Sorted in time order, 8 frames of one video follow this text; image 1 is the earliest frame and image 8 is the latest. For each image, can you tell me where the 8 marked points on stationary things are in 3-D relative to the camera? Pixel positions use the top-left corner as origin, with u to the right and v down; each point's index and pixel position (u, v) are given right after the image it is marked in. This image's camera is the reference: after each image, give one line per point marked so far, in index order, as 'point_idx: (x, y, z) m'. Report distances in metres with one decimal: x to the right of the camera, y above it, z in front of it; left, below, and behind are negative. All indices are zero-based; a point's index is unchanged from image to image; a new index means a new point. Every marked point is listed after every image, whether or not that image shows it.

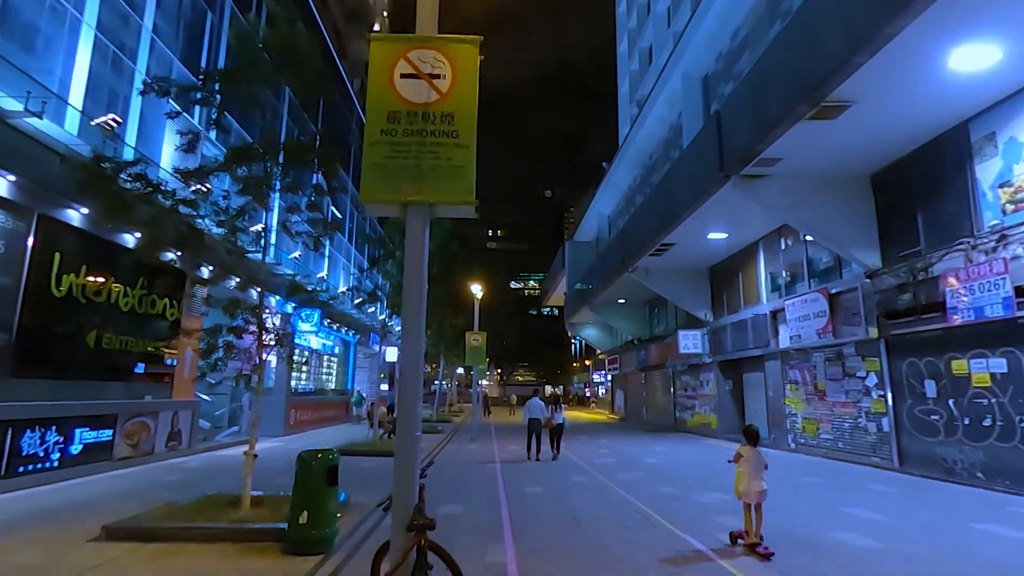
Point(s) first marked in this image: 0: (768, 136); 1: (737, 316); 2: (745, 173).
0: (+4.9, +2.9, +10.5) m
1: (+7.7, -1.0, +18.9) m
2: (+5.2, +2.5, +12.2) m
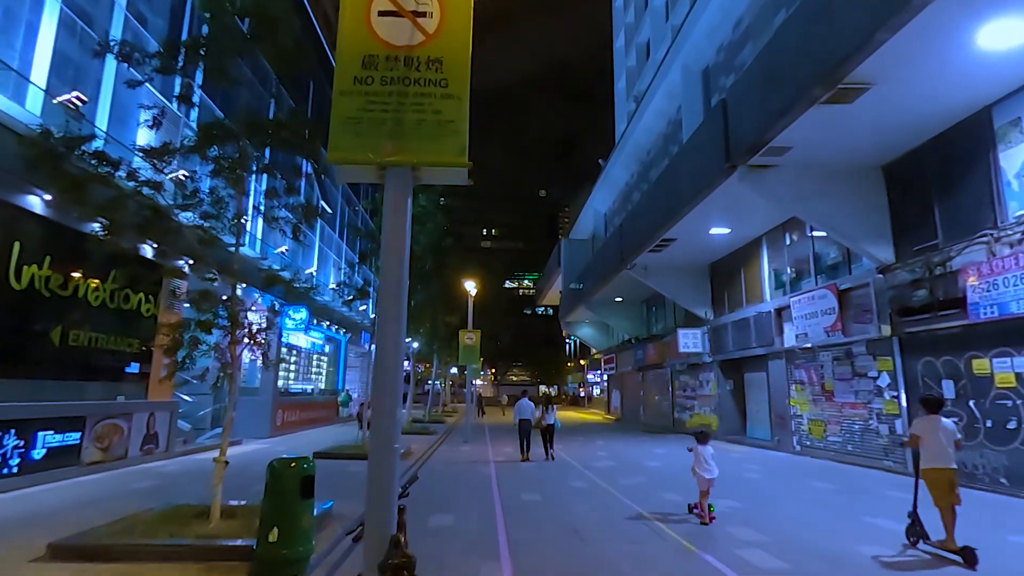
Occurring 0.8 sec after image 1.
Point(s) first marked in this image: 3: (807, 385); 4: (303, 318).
0: (+4.8, +3.0, +9.9) m
1: (+7.5, -0.9, +18.3) m
2: (+5.1, +2.6, +11.6) m
3: (+7.8, -2.6, +14.6) m
4: (-7.4, -1.0, +19.5) m
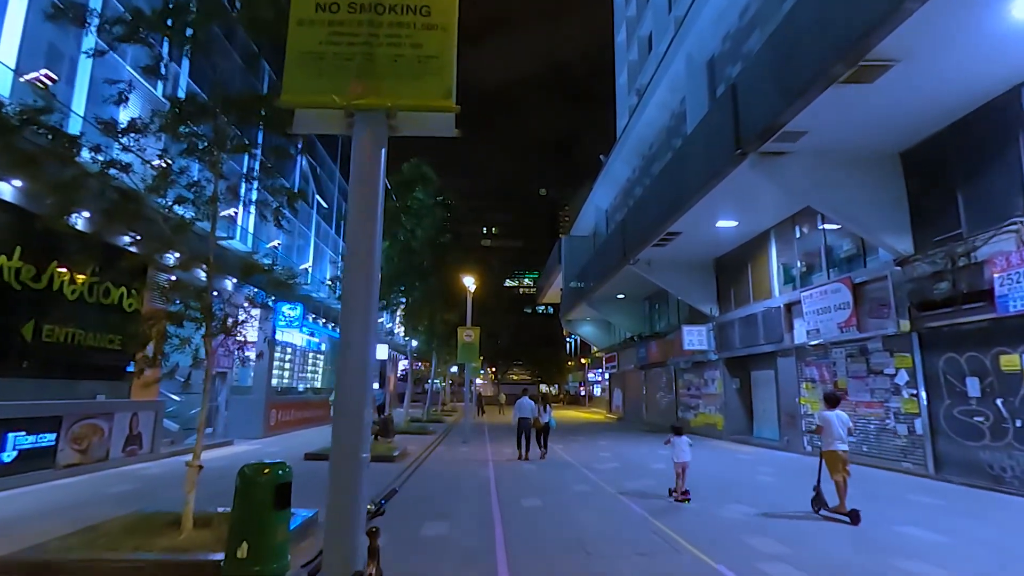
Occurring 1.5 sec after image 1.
0: (+4.8, +3.1, +9.4) m
1: (+7.5, -0.7, +17.8) m
2: (+5.1, +2.8, +11.1) m
3: (+7.8, -2.4, +14.1) m
4: (-7.4, -0.9, +18.9) m
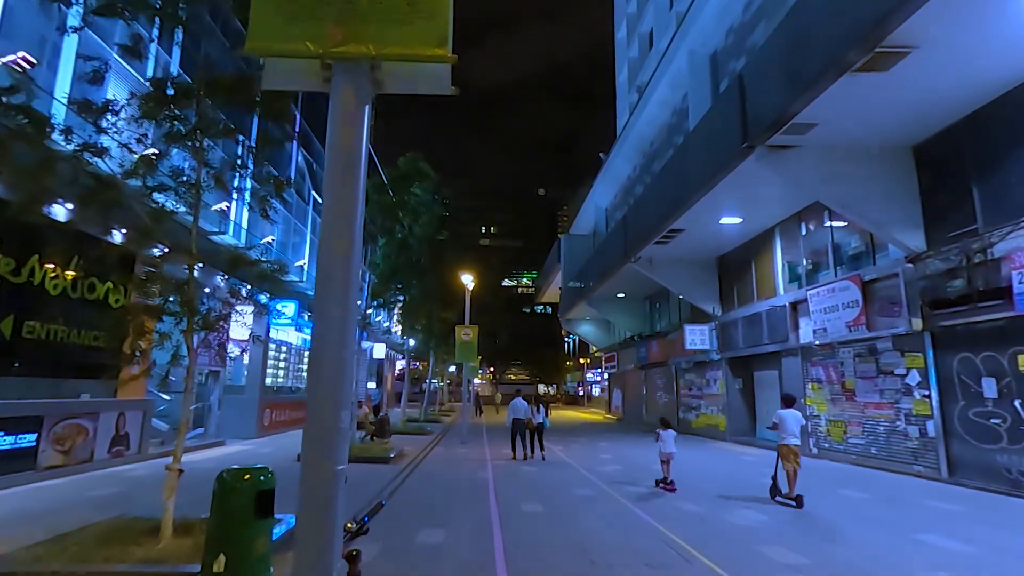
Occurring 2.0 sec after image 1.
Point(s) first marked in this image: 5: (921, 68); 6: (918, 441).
0: (+4.8, +3.1, +9.0) m
1: (+7.5, -0.7, +17.4) m
2: (+5.1, +2.8, +10.7) m
3: (+7.8, -2.4, +13.7) m
4: (-7.4, -0.8, +18.5) m
5: (+6.3, +3.4, +8.4) m
6: (+7.9, -3.0, +10.7) m
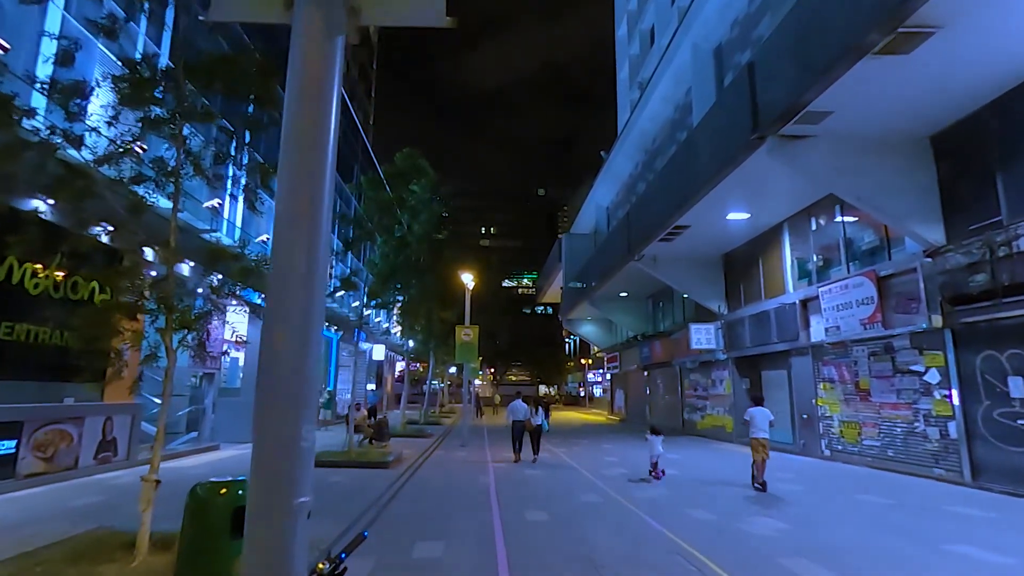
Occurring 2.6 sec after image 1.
0: (+4.8, +3.2, +8.6) m
1: (+7.5, -0.6, +17.0) m
2: (+5.1, +2.9, +10.3) m
3: (+7.8, -2.3, +13.3) m
4: (-7.3, -0.8, +18.1) m
5: (+6.3, +3.5, +8.0) m
6: (+8.0, -2.9, +10.3) m
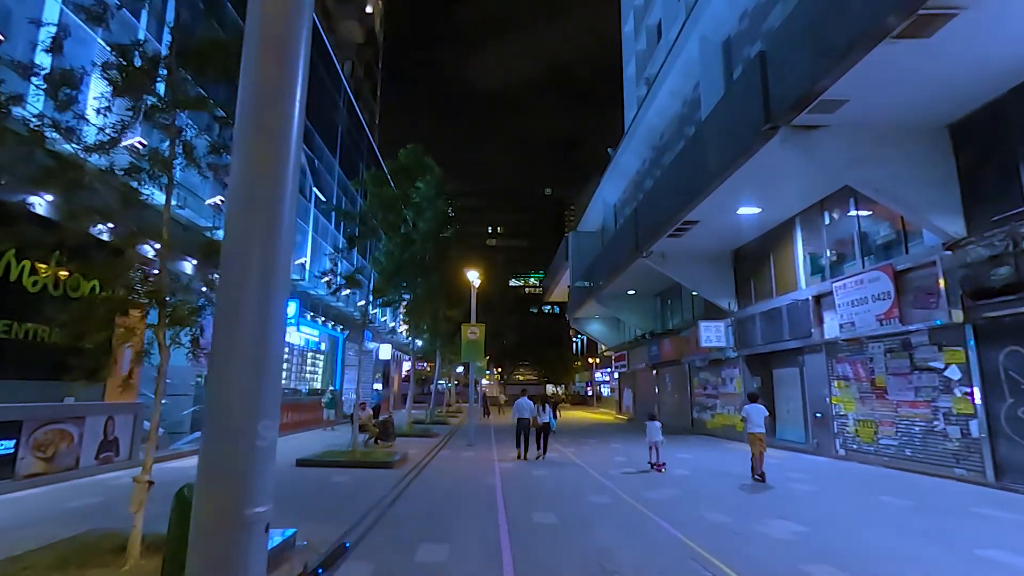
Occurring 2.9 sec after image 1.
0: (+4.9, +3.3, +8.3) m
1: (+7.7, -0.5, +16.7) m
2: (+5.2, +3.0, +10.0) m
3: (+8.0, -2.2, +12.9) m
4: (-7.1, -0.8, +18.0) m
5: (+6.4, +3.6, +7.7) m
6: (+8.1, -2.8, +10.0) m
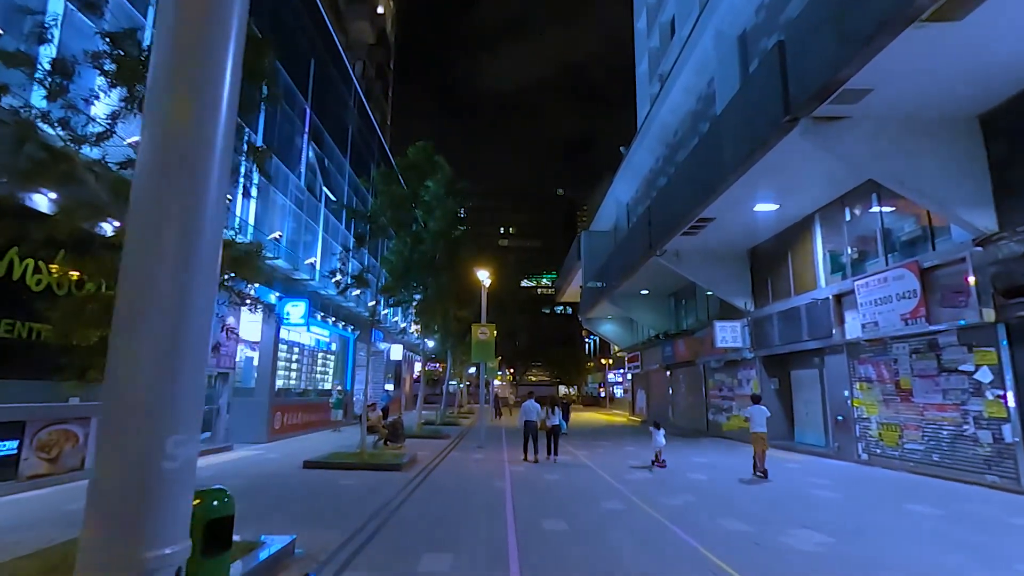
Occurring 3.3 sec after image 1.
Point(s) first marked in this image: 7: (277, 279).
0: (+5.0, +3.4, +7.9) m
1: (+8.0, -0.5, +16.2) m
2: (+5.4, +3.0, +9.6) m
3: (+8.2, -2.2, +12.5) m
4: (-6.8, -0.7, +17.8) m
5: (+6.5, +3.6, +7.3) m
6: (+8.3, -2.7, +9.5) m
7: (-7.6, +0.3, +17.9) m
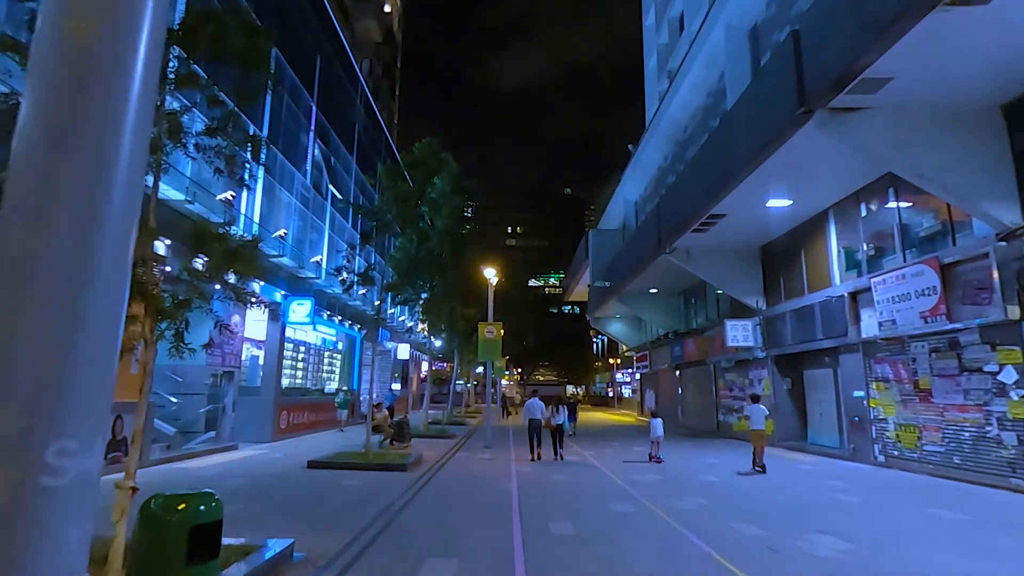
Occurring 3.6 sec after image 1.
0: (+5.1, +3.4, +7.6) m
1: (+8.2, -0.4, +15.9) m
2: (+5.5, +3.1, +9.3) m
3: (+8.4, -2.1, +12.1) m
4: (-6.6, -0.7, +17.7) m
5: (+6.5, +3.7, +7.0) m
6: (+8.4, -2.7, +9.1) m
7: (-7.4, +0.4, +17.8) m
